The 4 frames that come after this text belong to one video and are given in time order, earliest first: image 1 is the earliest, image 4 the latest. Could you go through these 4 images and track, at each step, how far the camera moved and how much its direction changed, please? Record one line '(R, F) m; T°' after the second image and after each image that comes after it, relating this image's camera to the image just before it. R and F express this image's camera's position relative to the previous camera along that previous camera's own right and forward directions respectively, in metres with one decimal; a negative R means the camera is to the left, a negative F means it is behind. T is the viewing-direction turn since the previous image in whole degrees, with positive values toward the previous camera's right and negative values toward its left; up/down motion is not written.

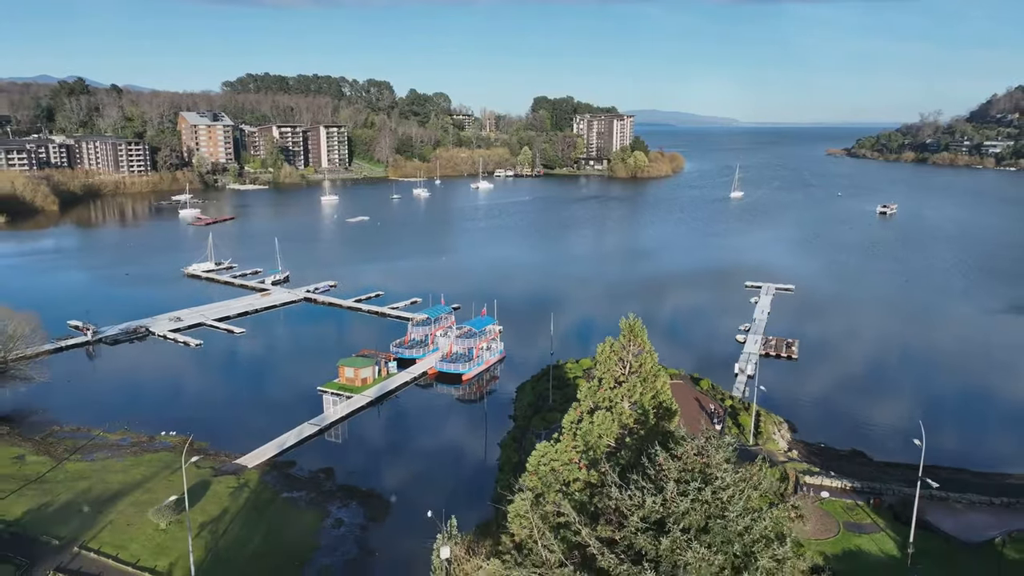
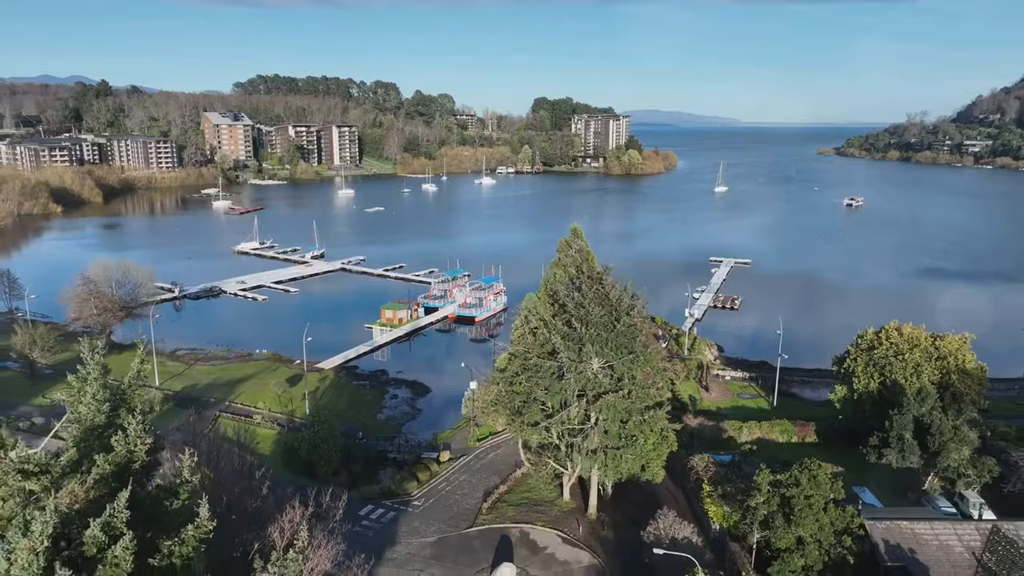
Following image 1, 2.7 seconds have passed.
(0.0, -9.1) m; 0°
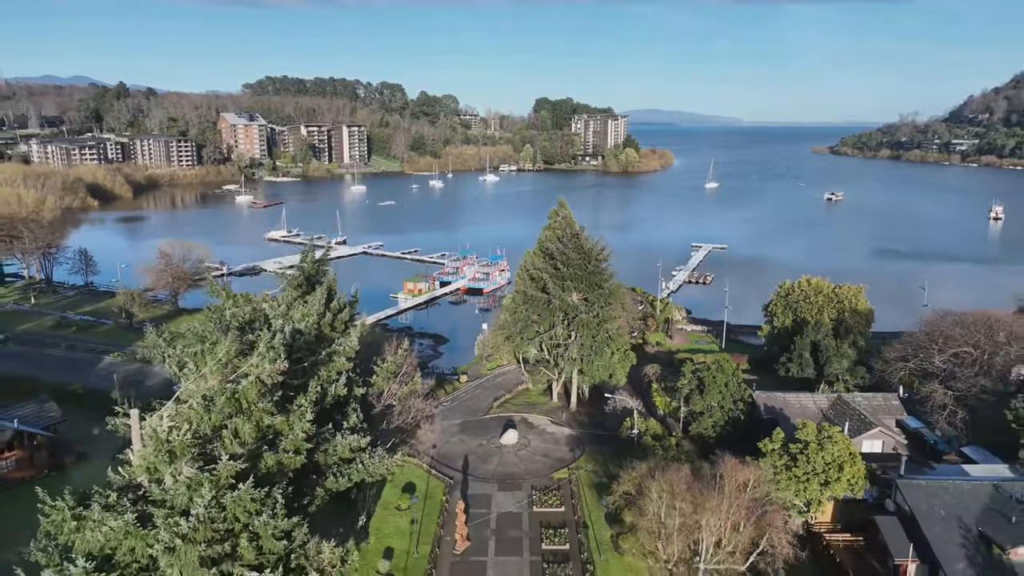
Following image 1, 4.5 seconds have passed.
(0.0, -6.9) m; 0°
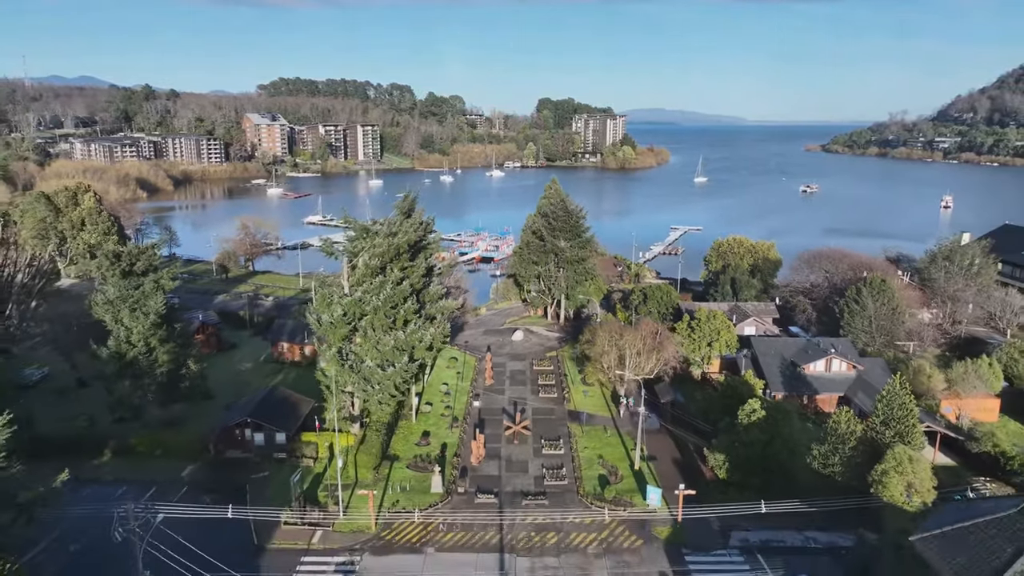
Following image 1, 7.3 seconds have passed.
(-0.2, -10.7) m; 0°
